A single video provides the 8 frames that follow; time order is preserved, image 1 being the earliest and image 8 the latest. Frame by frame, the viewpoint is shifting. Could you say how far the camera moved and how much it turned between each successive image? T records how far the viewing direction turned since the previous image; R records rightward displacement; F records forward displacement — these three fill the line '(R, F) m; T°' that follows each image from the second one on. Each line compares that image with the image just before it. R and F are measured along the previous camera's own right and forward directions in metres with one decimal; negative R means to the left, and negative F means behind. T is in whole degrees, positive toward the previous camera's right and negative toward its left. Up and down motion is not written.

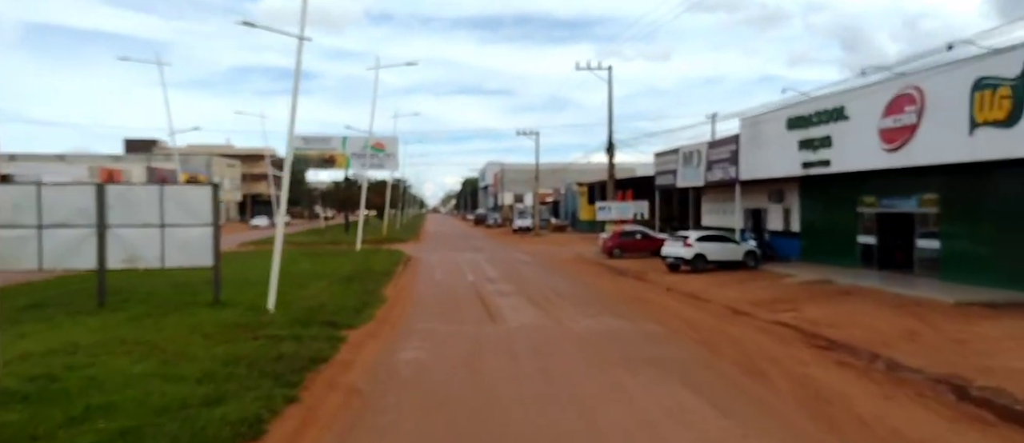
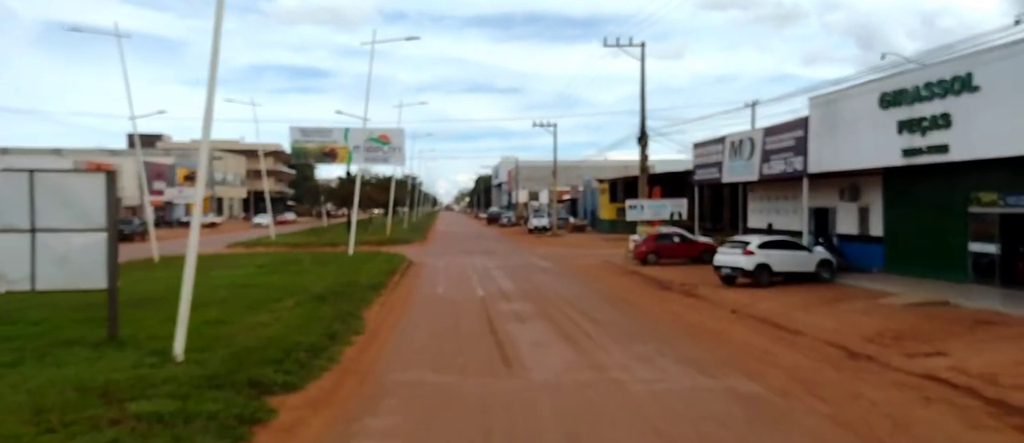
(-0.2, +4.7) m; -1°
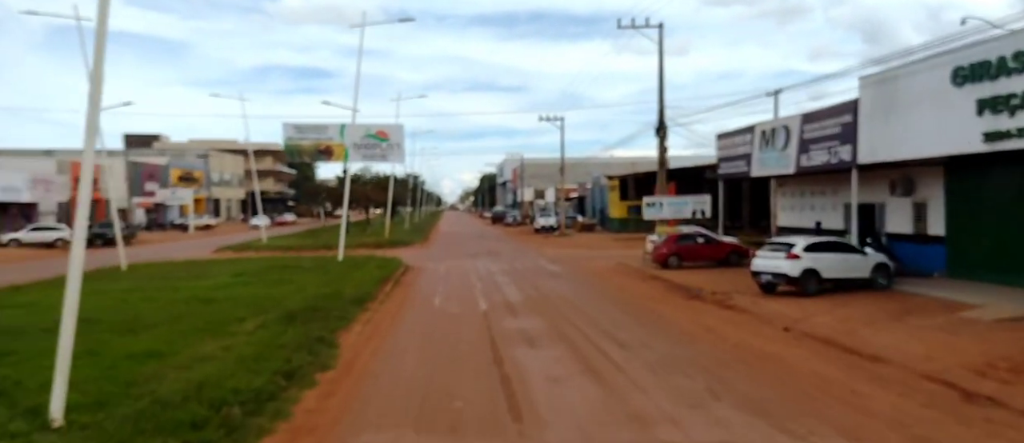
(0.0, +2.7) m; 0°
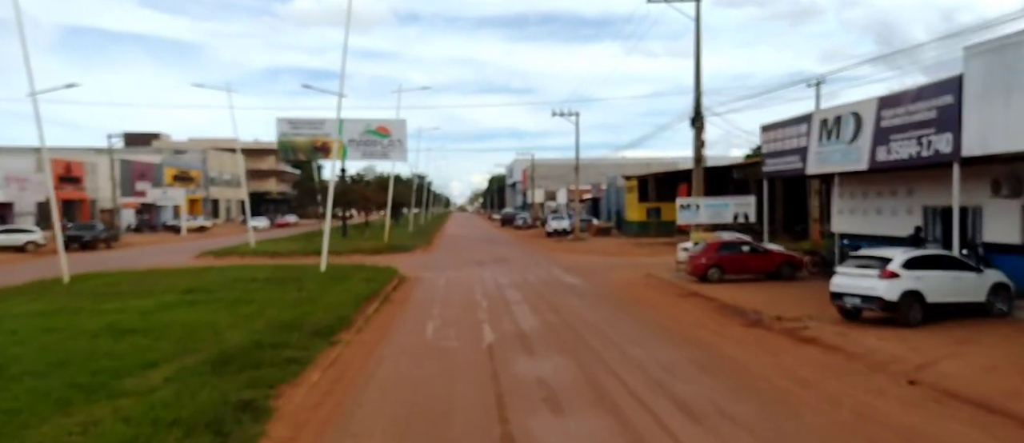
(-0.1, +3.8) m; -1°
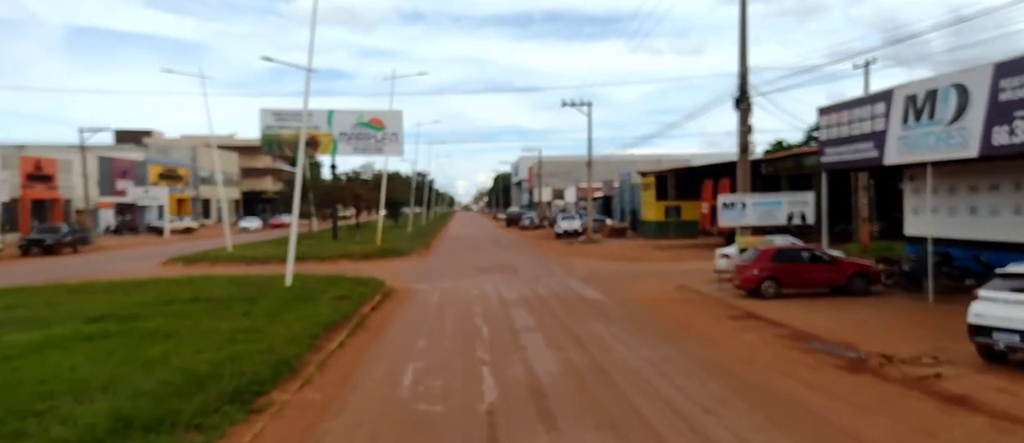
(-0.1, +4.1) m; 0°
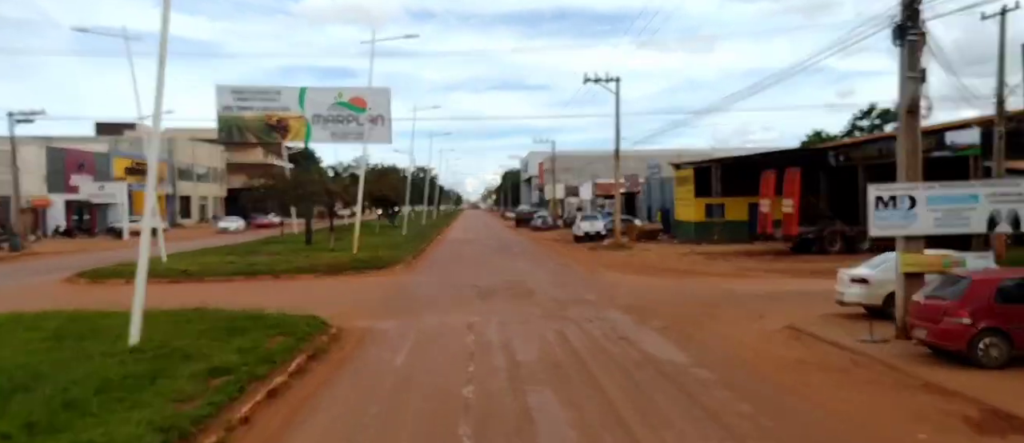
(-0.2, +7.8) m; -1°
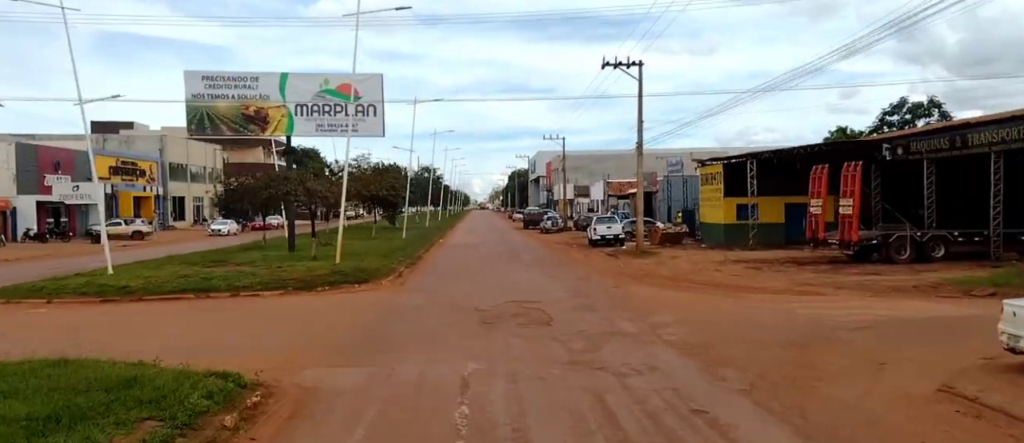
(-0.1, +4.7) m; -1°
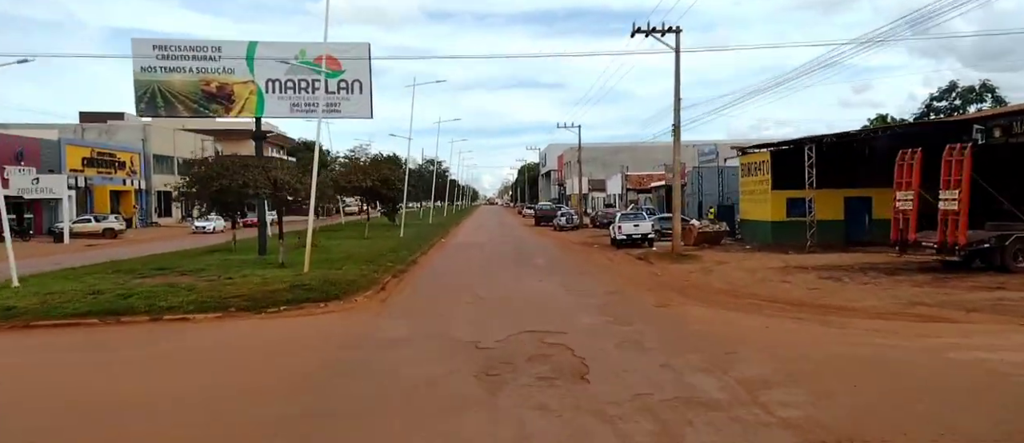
(-0.1, +5.1) m; -1°
